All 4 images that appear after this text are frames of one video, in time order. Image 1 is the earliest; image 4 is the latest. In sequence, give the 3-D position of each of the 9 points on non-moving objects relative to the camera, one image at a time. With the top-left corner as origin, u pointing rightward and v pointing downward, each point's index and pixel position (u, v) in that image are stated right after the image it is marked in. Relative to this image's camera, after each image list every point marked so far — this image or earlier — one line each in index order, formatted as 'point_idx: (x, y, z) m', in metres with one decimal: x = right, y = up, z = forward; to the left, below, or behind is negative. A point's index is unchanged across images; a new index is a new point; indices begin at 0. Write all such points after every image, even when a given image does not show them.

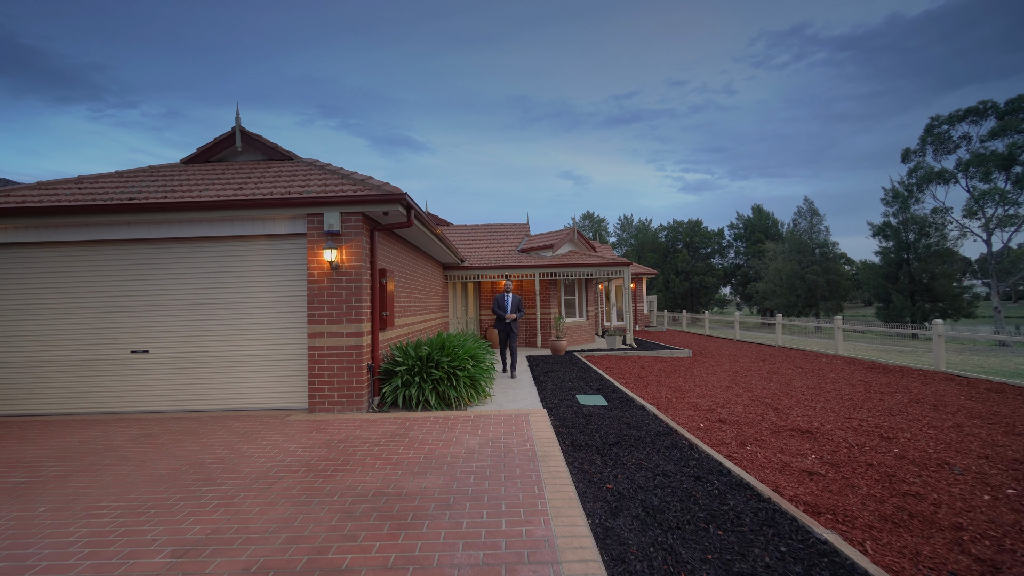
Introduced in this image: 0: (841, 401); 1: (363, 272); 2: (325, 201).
0: (+5.0, -1.7, +6.0) m
1: (-2.2, +0.2, +5.9) m
2: (-2.7, +1.2, +5.7) m
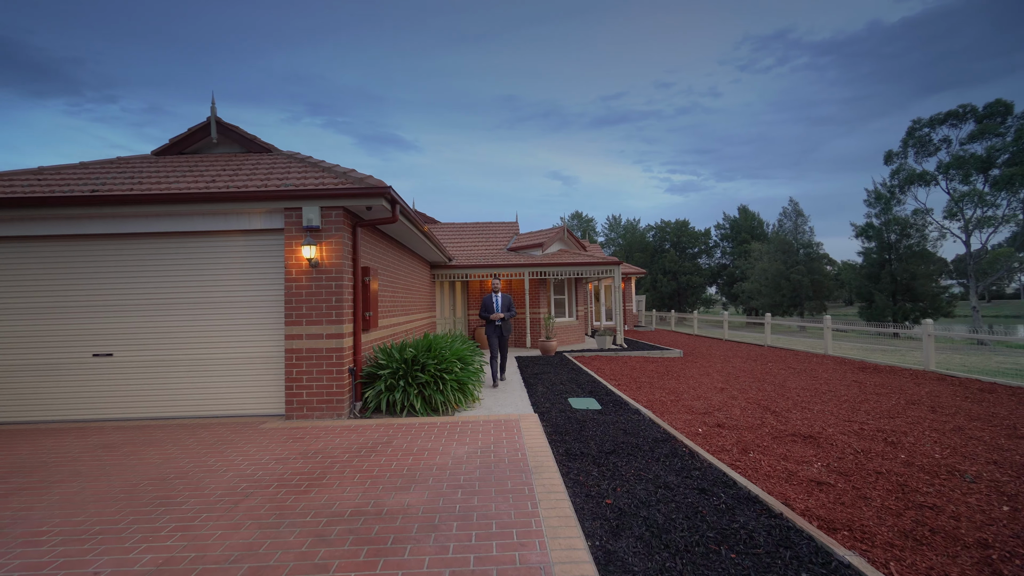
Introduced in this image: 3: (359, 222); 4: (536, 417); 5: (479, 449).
0: (+4.8, -1.7, +5.8) m
1: (-2.3, +0.3, +5.6) m
2: (-2.8, +1.3, +5.4) m
3: (-2.3, +1.0, +5.9) m
4: (+0.3, -1.7, +5.3) m
5: (-0.3, -1.7, +4.3) m
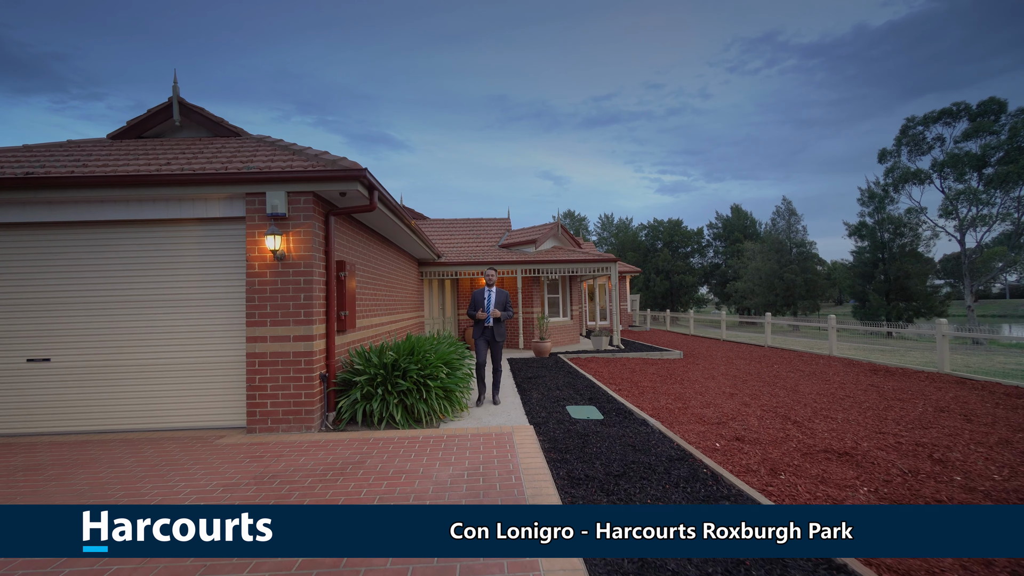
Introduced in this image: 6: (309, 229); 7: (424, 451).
0: (+4.7, -1.7, +5.4) m
1: (-2.4, +0.3, +4.9) m
2: (-2.9, +1.3, +4.7) m
3: (-2.4, +1.0, +5.2) m
4: (+0.2, -1.7, +4.7) m
5: (-0.4, -1.7, +3.7) m
6: (-2.5, +0.7, +4.9) m
7: (-0.9, -1.7, +4.2) m
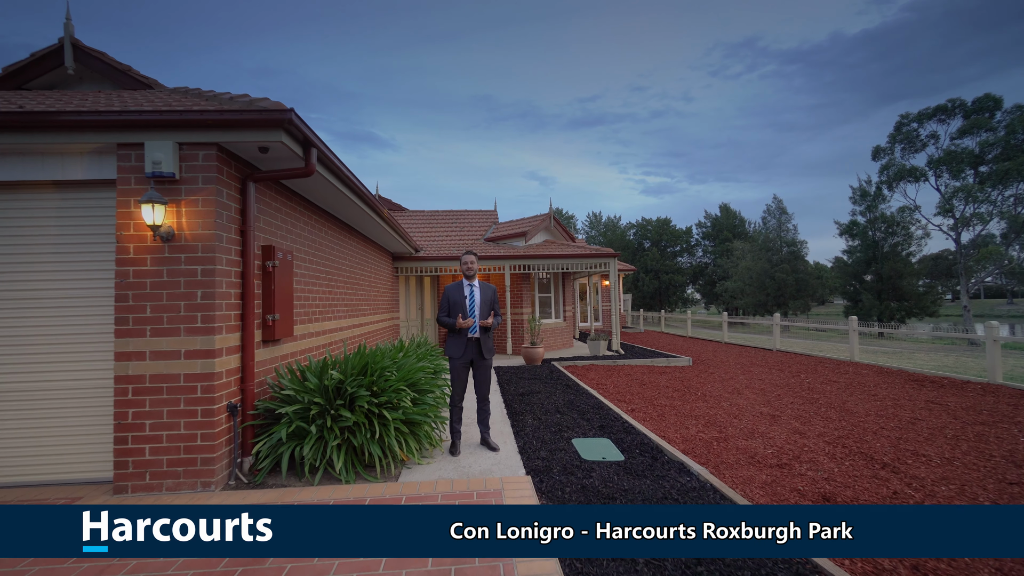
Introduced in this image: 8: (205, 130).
0: (+4.6, -1.6, +4.1) m
1: (-2.5, +0.4, +3.5) m
2: (-3.0, +1.4, +3.2) m
3: (-2.5, +1.1, +3.8) m
4: (+0.1, -1.6, +3.3) m
5: (-0.5, -1.6, +2.3) m
6: (-2.6, +0.8, +3.4) m
7: (-1.0, -1.7, +2.8) m
8: (-2.6, +1.3, +3.3) m
